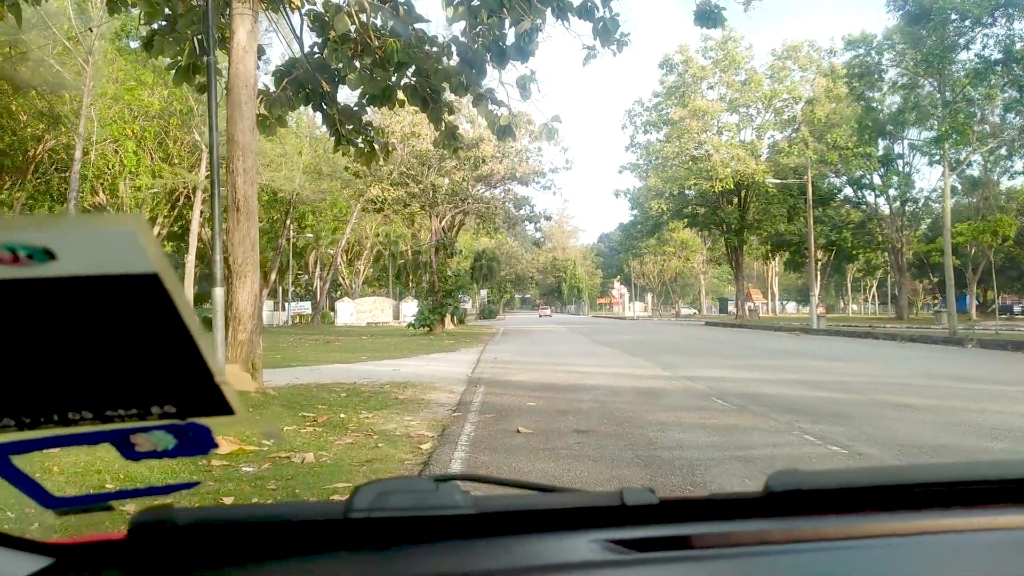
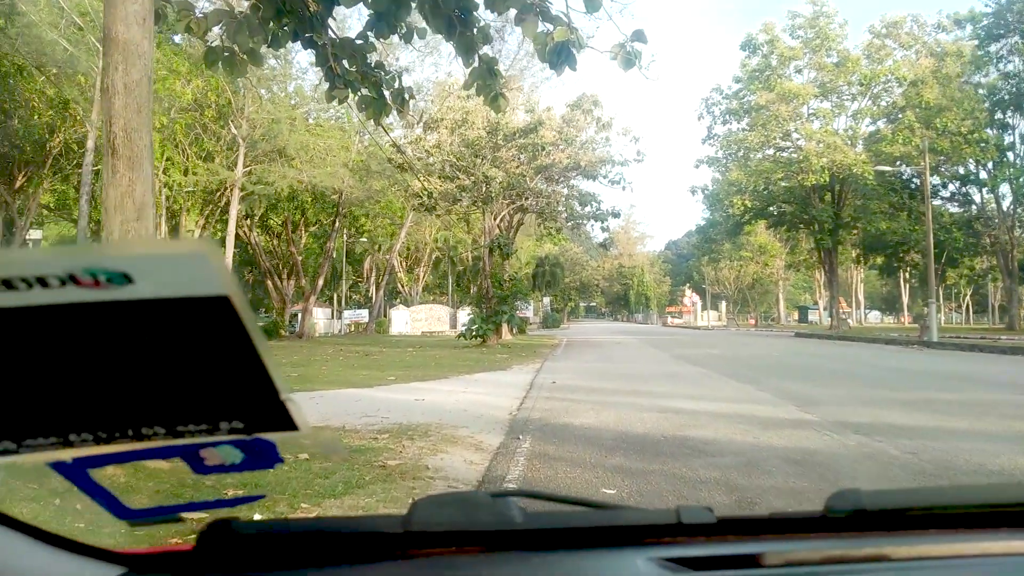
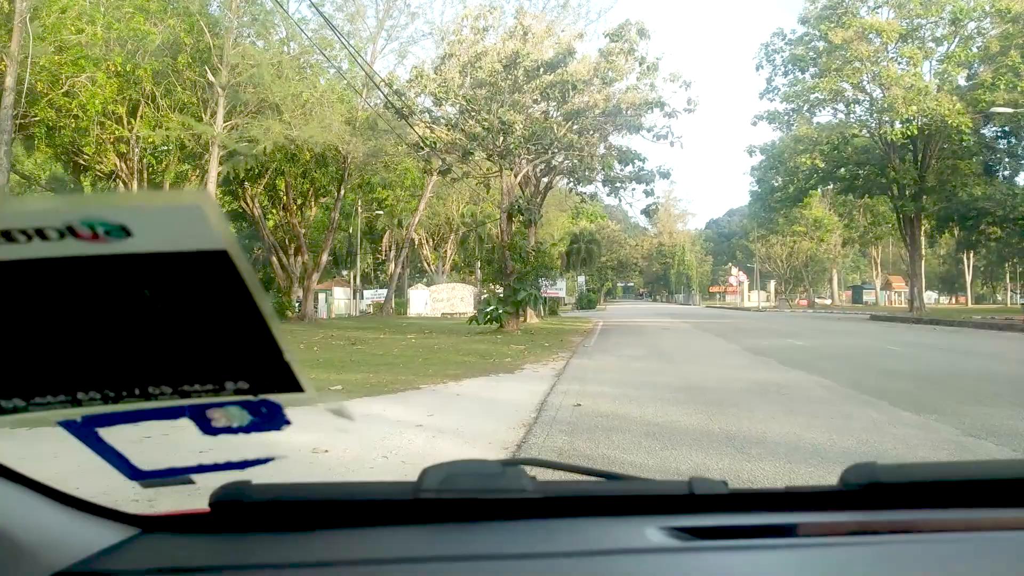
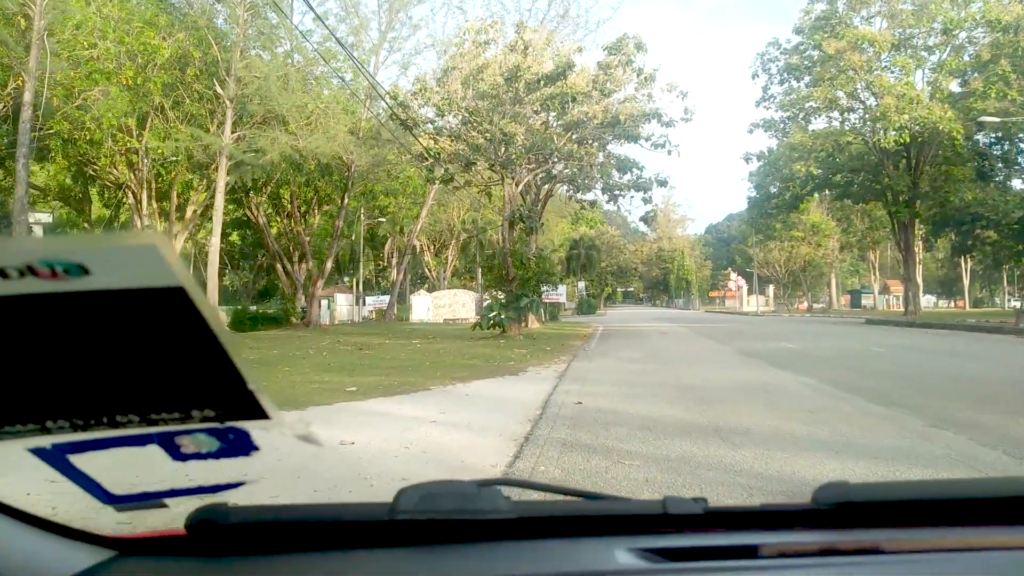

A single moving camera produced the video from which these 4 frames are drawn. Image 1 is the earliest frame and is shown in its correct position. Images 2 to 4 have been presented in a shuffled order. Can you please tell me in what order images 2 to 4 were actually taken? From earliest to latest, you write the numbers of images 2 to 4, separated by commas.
2, 4, 3
